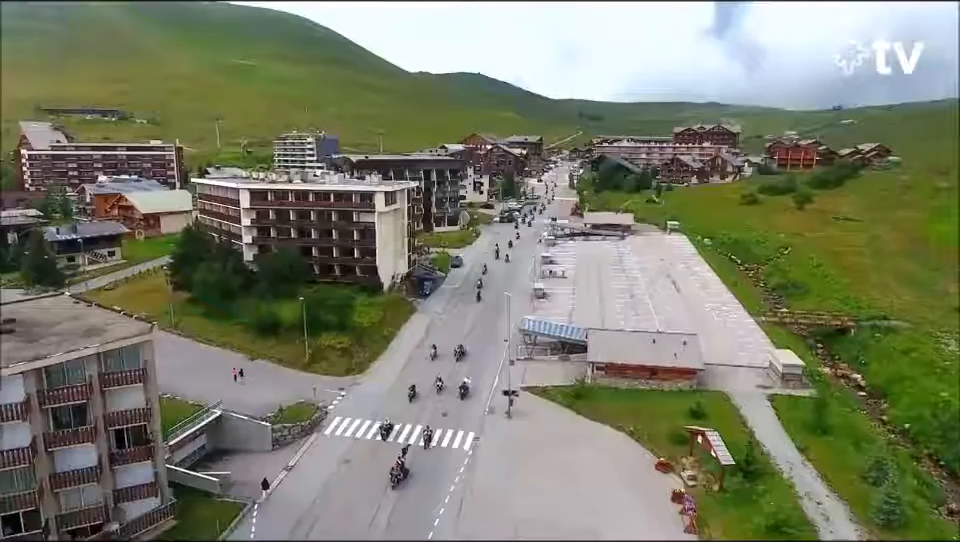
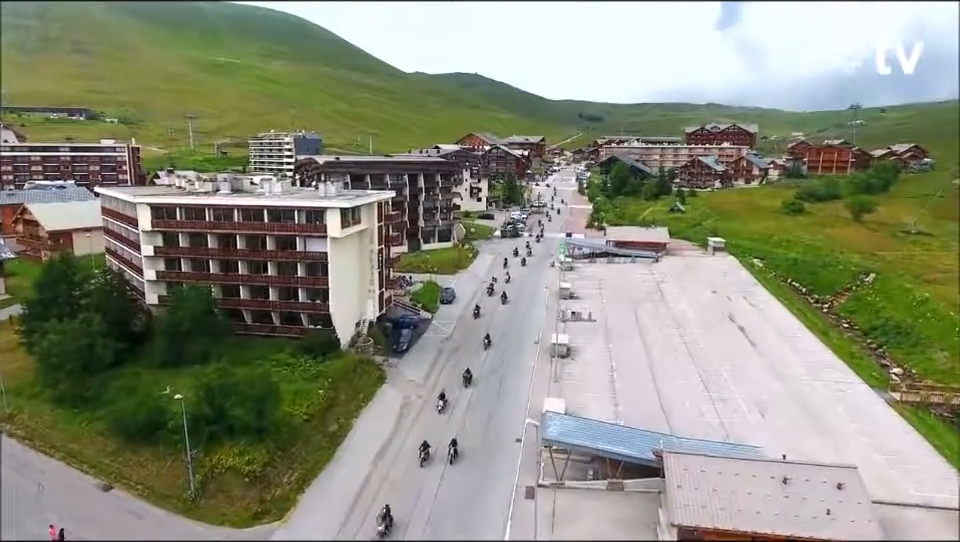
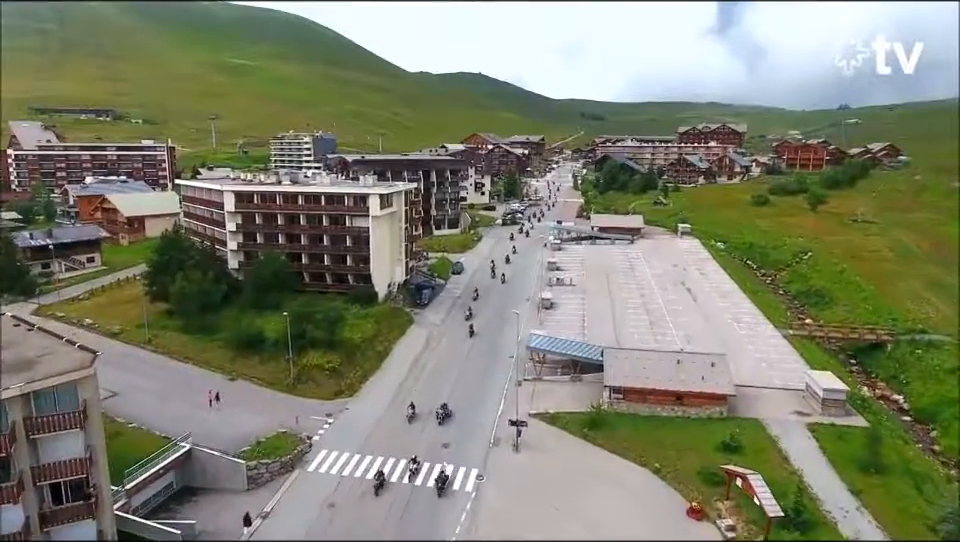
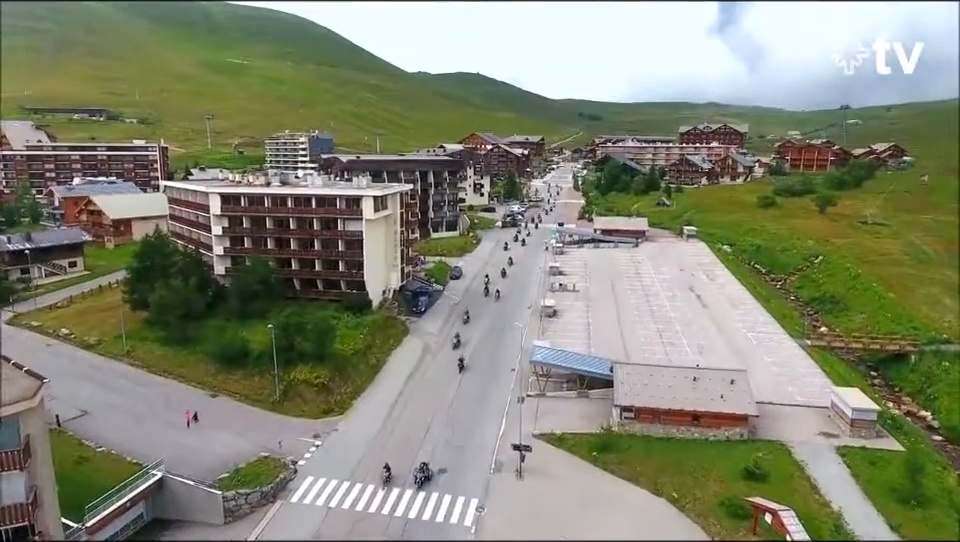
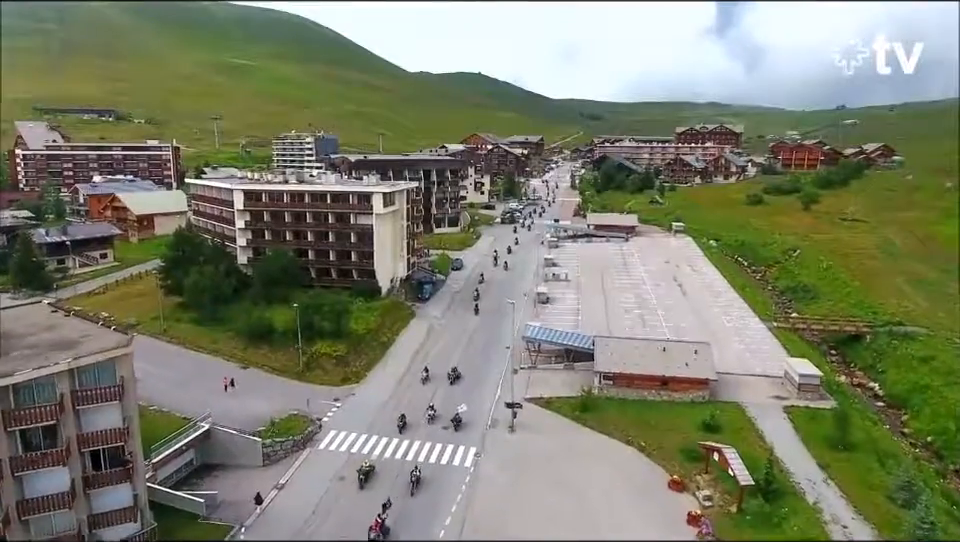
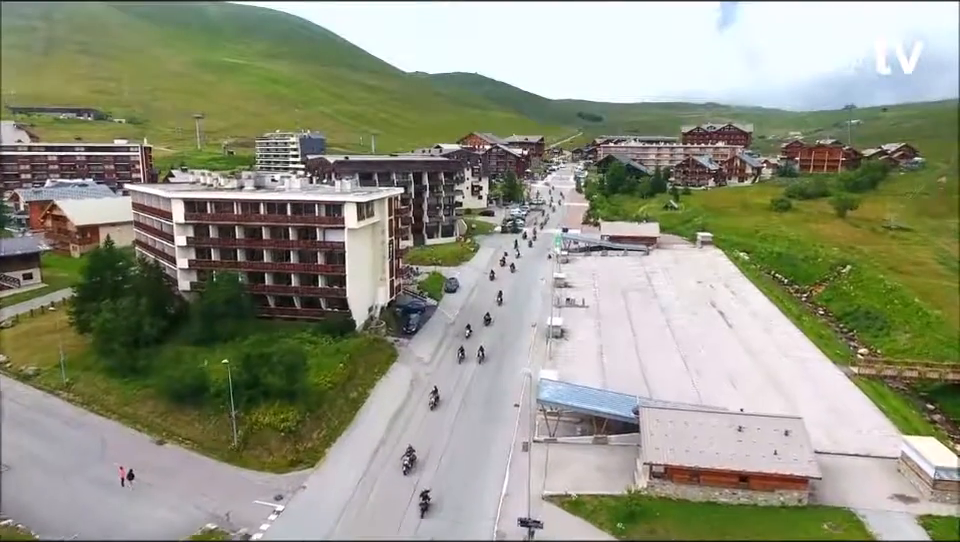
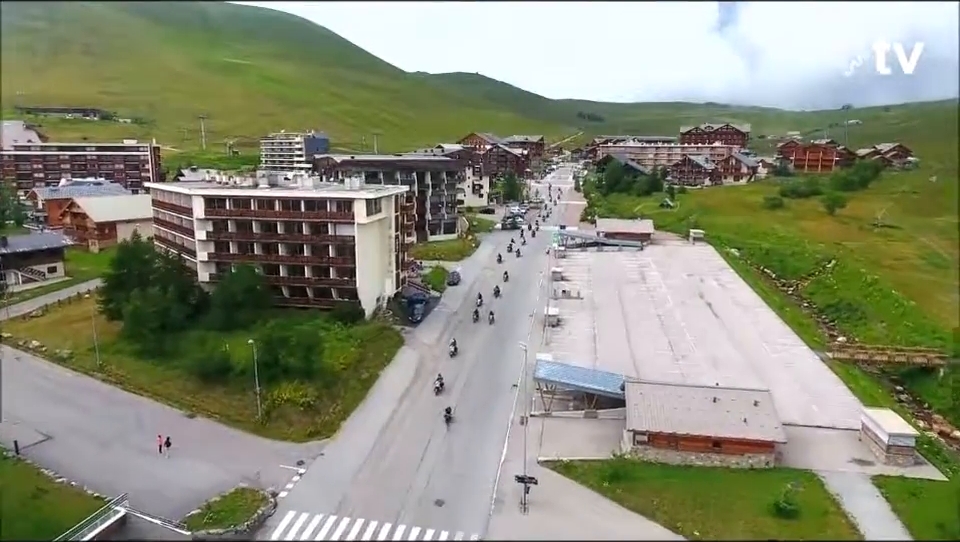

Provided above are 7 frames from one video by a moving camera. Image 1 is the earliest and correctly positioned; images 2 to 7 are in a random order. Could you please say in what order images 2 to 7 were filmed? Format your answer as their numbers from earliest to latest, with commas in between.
5, 3, 4, 7, 6, 2
